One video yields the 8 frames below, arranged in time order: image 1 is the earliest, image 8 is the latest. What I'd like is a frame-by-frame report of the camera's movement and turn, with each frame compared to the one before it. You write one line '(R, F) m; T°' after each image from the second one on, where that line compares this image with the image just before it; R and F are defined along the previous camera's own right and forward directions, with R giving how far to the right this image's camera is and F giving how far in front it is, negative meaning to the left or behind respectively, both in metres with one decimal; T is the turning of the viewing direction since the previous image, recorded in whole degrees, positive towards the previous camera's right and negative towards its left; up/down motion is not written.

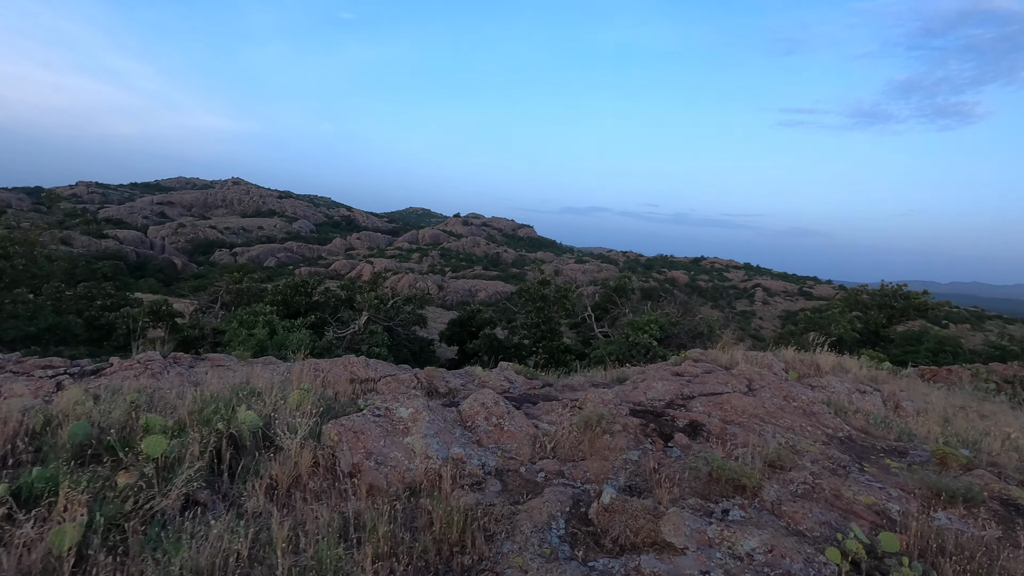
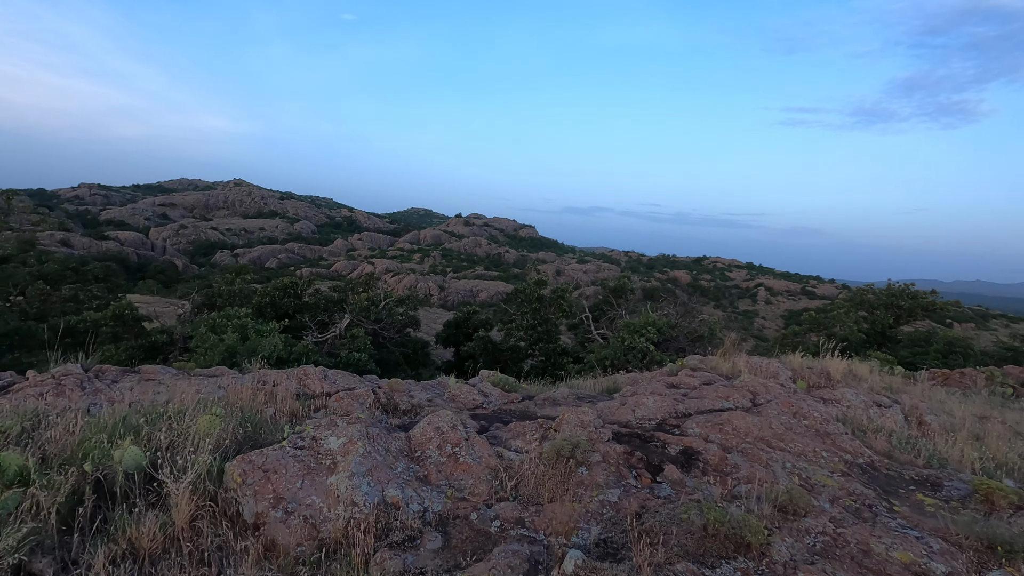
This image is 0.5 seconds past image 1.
(+0.2, +0.5) m; 0°
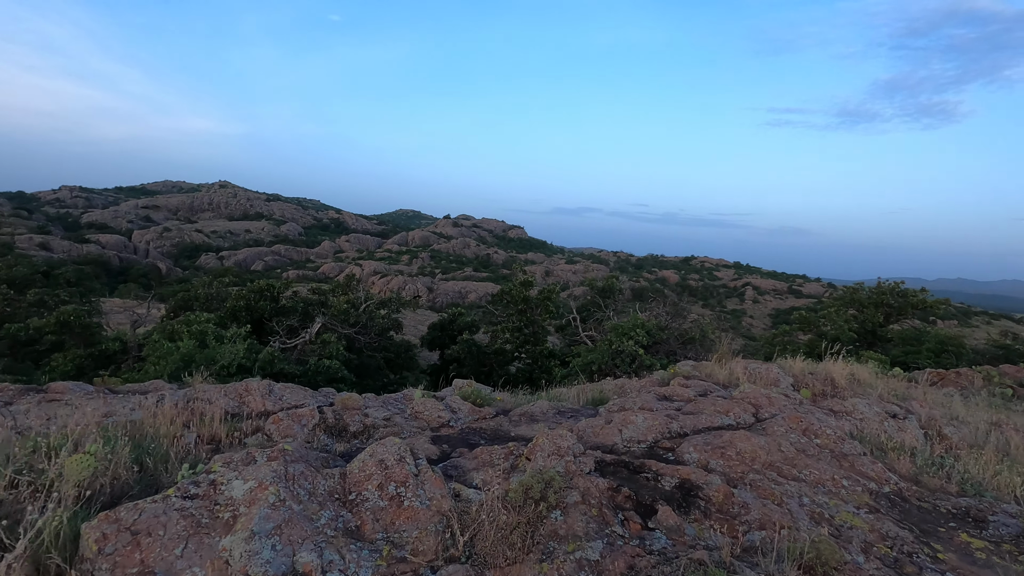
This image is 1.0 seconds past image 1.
(+0.1, +0.5) m; +1°
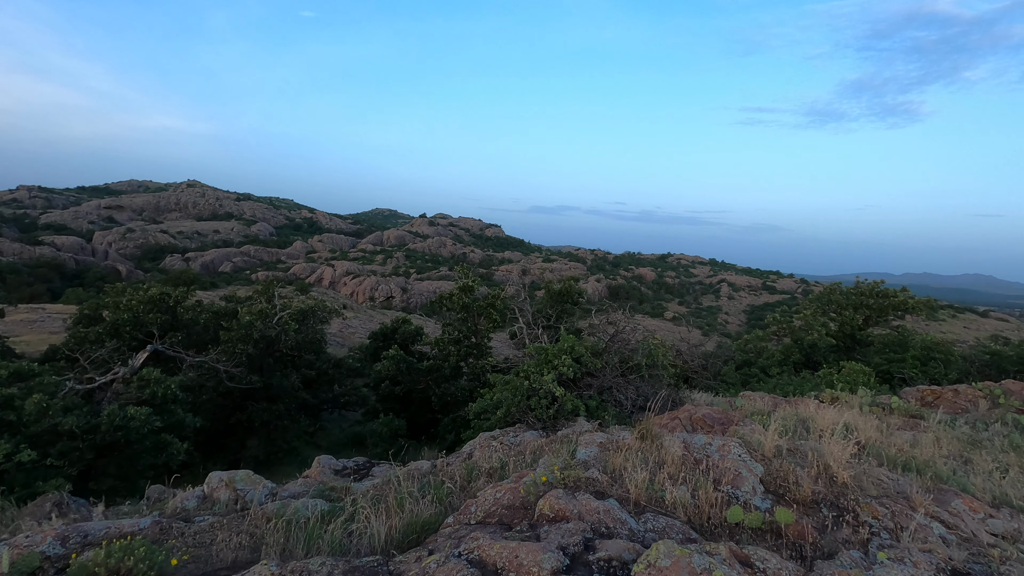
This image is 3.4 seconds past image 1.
(+1.1, +2.1) m; +2°
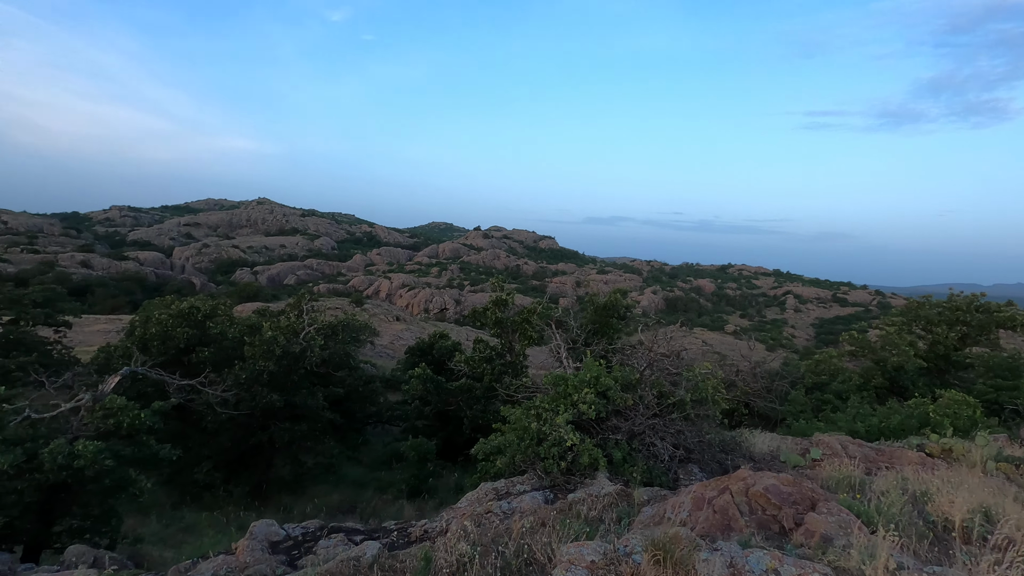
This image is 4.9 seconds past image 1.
(+0.4, +1.2) m; -6°
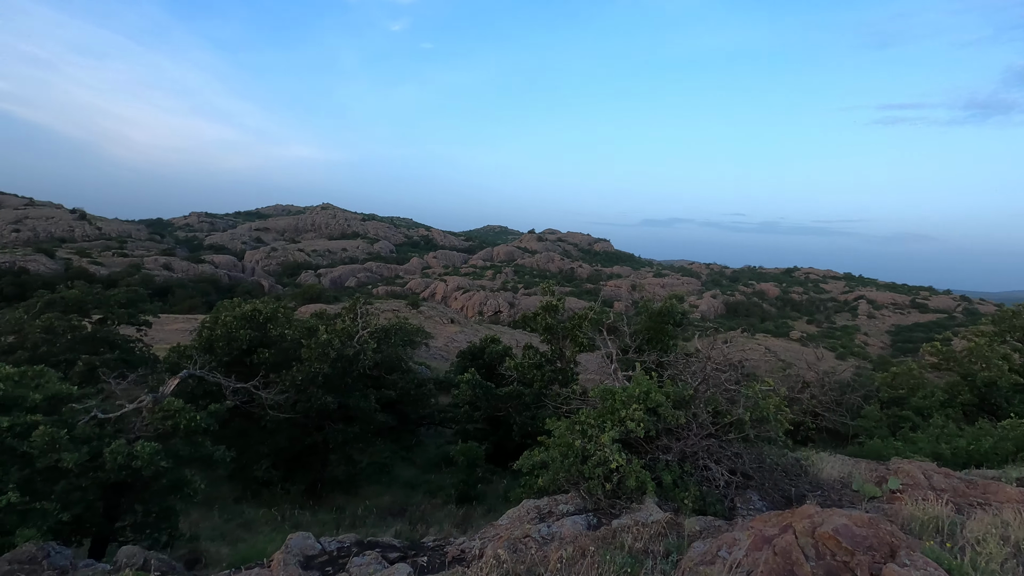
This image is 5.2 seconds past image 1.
(+0.1, +0.2) m; -6°
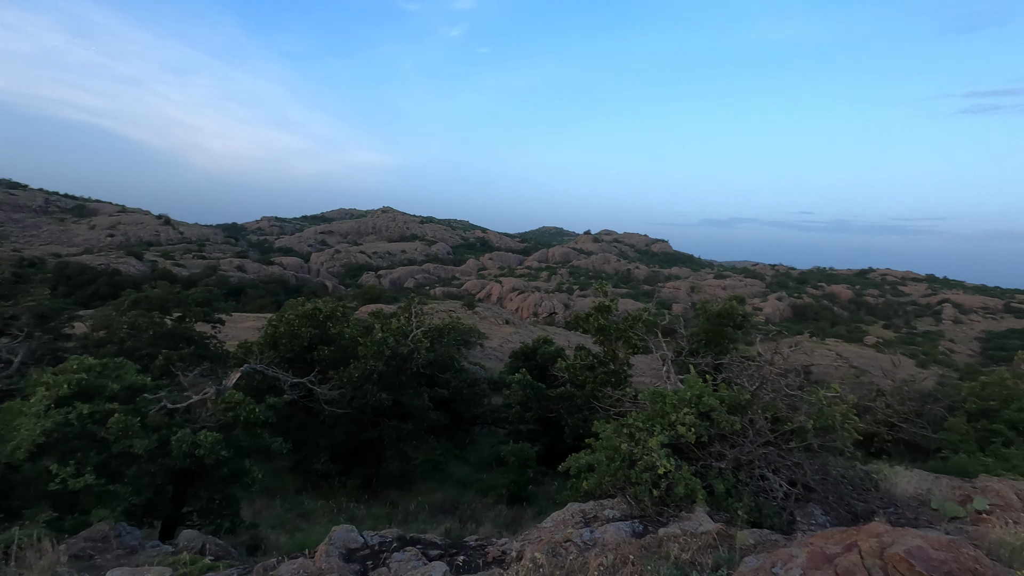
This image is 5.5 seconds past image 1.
(+0.1, +0.1) m; -6°
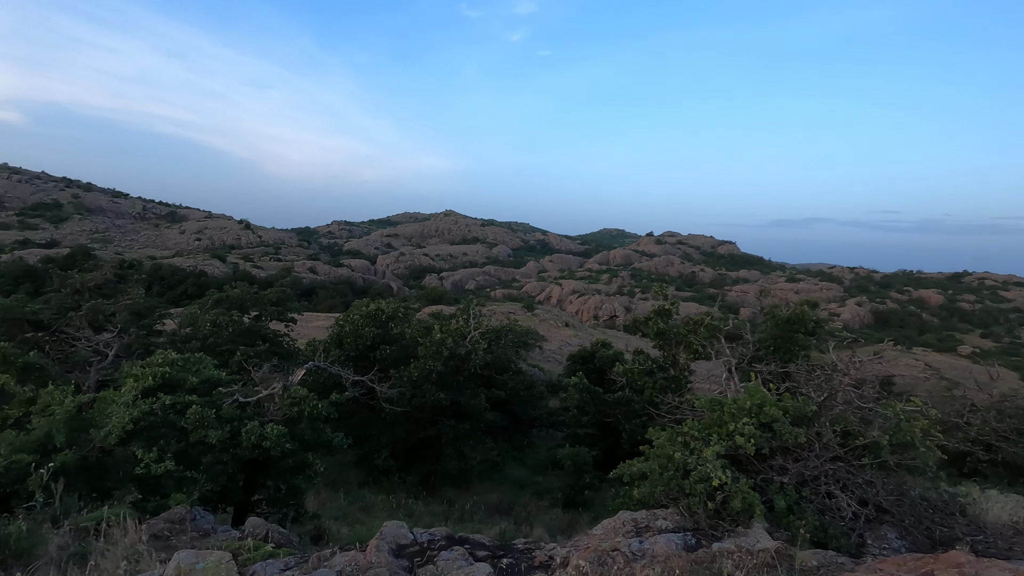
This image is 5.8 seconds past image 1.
(+0.1, 0.0) m; -6°
